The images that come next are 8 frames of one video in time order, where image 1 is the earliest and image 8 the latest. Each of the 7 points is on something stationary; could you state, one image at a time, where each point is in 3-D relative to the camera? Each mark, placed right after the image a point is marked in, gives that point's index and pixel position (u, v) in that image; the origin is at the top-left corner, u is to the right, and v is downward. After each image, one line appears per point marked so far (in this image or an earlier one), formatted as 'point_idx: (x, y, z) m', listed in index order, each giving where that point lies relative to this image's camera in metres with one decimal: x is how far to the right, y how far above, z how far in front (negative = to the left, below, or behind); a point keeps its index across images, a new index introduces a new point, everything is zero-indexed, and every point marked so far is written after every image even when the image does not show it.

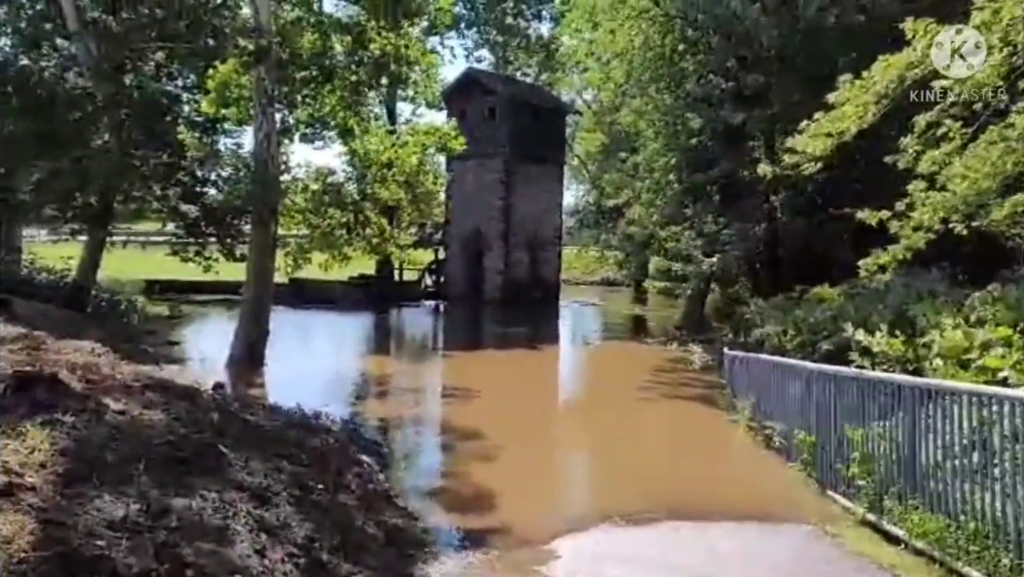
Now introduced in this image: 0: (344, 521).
0: (-1.1, -1.5, +5.6) m
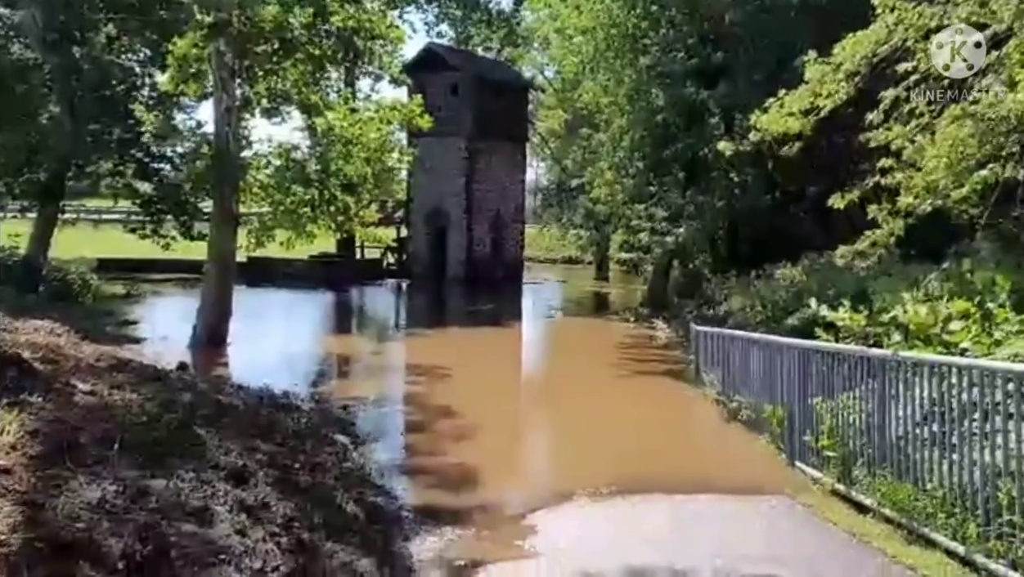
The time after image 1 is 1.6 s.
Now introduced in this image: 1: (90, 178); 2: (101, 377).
0: (-1.2, -1.3, +5.6) m
1: (-8.5, +2.2, +17.7) m
2: (-3.0, -0.6, +6.4) m
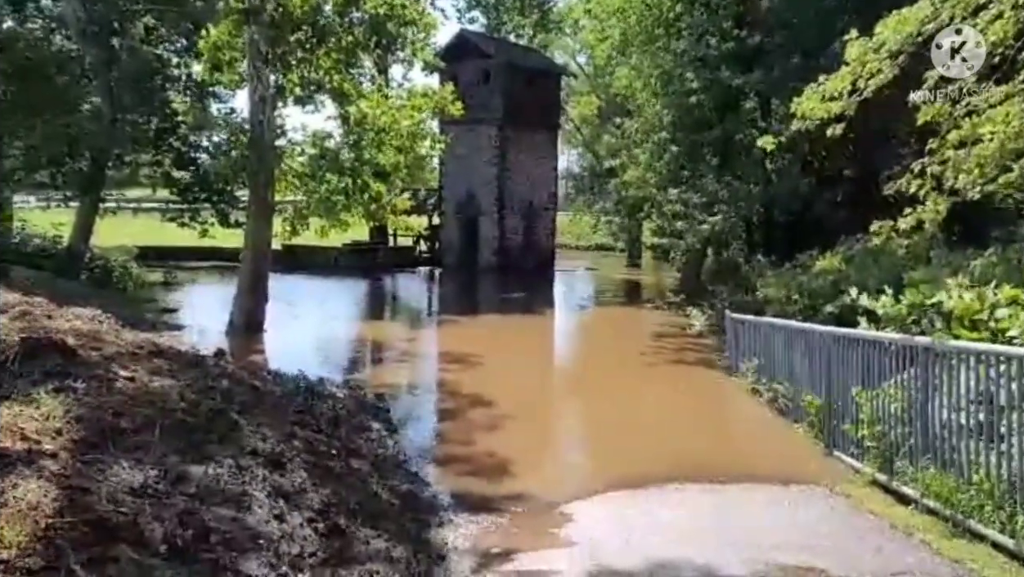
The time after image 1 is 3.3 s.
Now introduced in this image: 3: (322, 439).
0: (-1.0, -1.3, +5.6) m
1: (-7.8, +2.5, +17.9) m
2: (-2.7, -0.6, +6.5) m
3: (-1.4, -1.1, +6.3) m
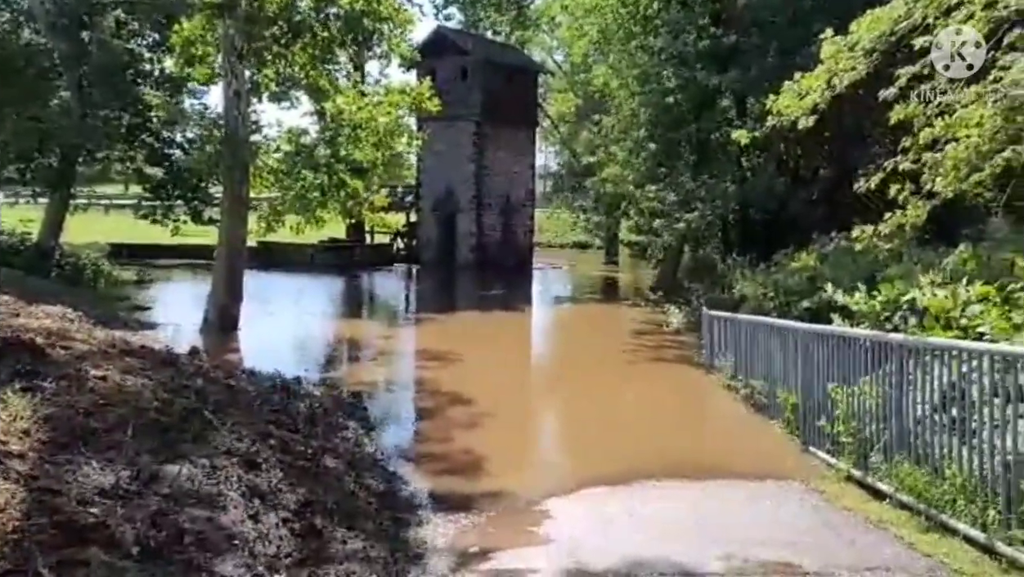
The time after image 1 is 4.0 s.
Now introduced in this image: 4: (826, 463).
0: (-1.1, -1.2, +5.6) m
1: (-8.3, +2.5, +17.7) m
2: (-2.9, -0.5, +6.4) m
3: (-1.5, -1.1, +6.2) m
4: (+2.6, -1.4, +7.1) m
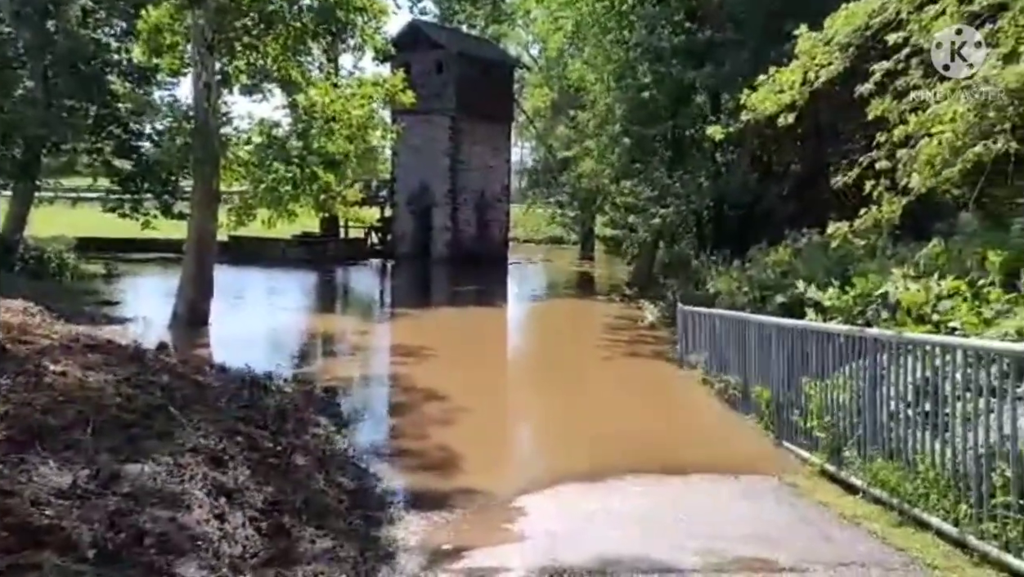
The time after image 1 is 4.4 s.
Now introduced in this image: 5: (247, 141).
0: (-1.3, -1.2, +5.5) m
1: (-8.8, +2.6, +17.3) m
2: (-3.1, -0.5, +6.3) m
3: (-1.7, -1.0, +6.1) m
4: (+2.3, -1.4, +7.1) m
5: (-4.6, +2.6, +15.3) m
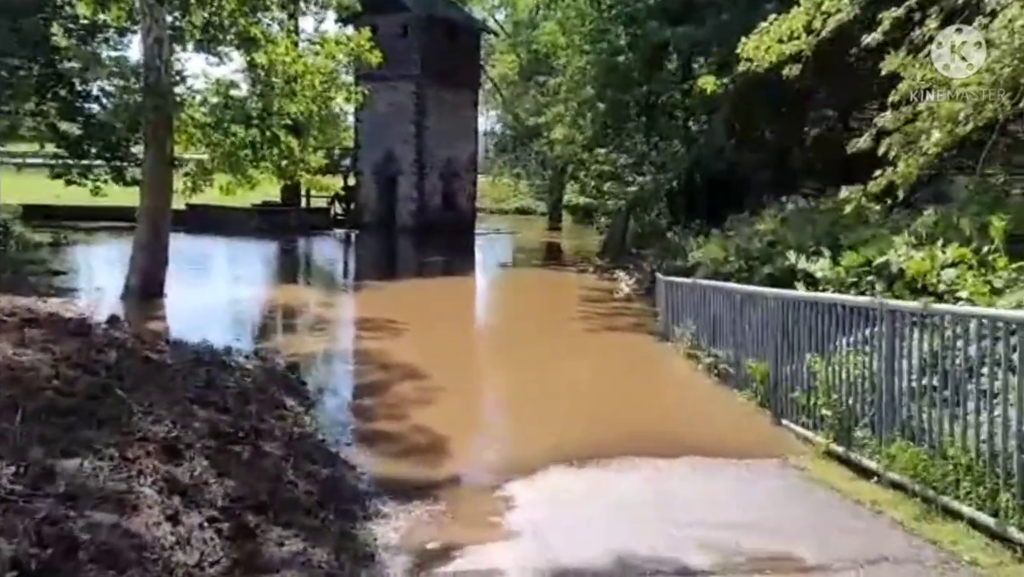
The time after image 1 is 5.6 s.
0: (-1.4, -1.0, +4.9) m
1: (-9.3, +3.2, +16.3) m
2: (-3.2, -0.3, +5.6) m
3: (-1.8, -0.8, +5.5) m
4: (+2.2, -1.1, +6.7) m
5: (-5.1, +3.1, +14.5) m
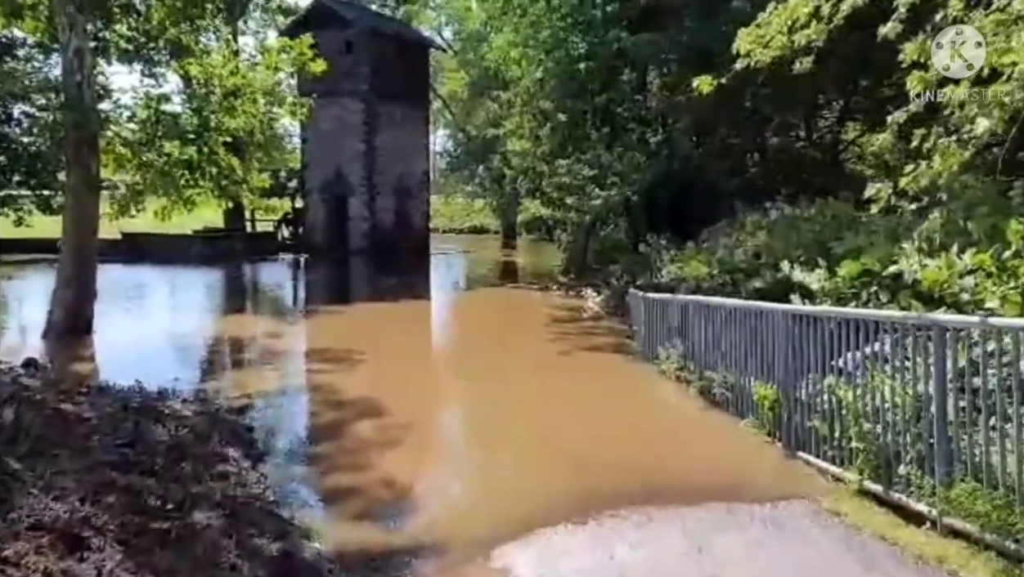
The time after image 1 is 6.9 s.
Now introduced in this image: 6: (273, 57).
0: (-1.4, -1.2, +3.9) m
1: (-10.1, +2.5, +14.9) m
2: (-3.3, -0.5, +4.5) m
3: (-1.8, -1.0, +4.5) m
4: (+2.1, -1.2, +5.9) m
5: (-5.8, +2.6, +13.4) m
6: (-3.8, +3.7, +14.2) m
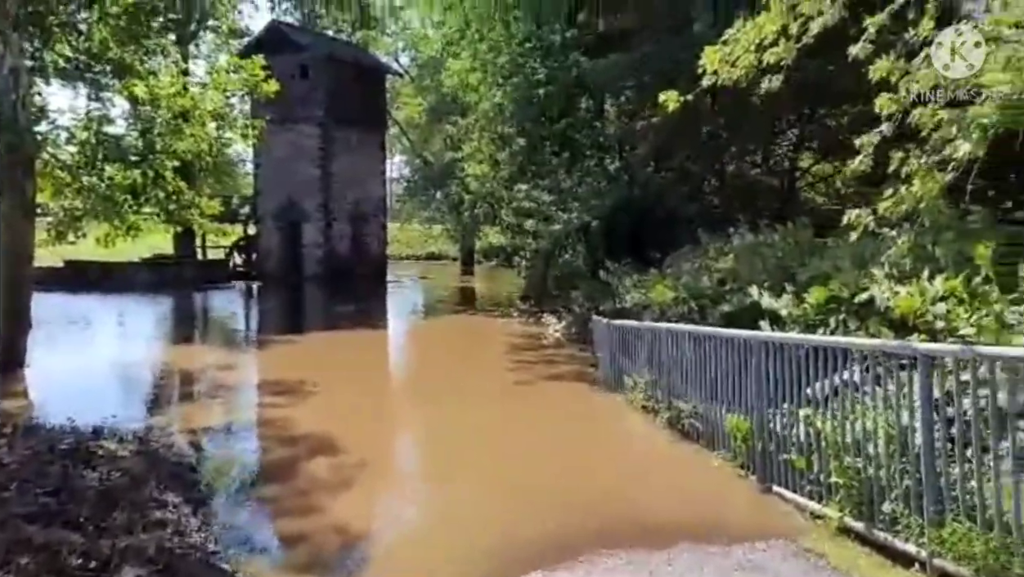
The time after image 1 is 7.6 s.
0: (-1.5, -1.3, +3.5) m
1: (-10.8, +2.0, +14.2) m
2: (-3.4, -0.7, +4.0) m
3: (-2.0, -1.2, +4.0) m
4: (+1.9, -1.4, +5.6) m
5: (-6.4, +2.1, +12.8) m
6: (-4.5, +3.3, +13.8) m
